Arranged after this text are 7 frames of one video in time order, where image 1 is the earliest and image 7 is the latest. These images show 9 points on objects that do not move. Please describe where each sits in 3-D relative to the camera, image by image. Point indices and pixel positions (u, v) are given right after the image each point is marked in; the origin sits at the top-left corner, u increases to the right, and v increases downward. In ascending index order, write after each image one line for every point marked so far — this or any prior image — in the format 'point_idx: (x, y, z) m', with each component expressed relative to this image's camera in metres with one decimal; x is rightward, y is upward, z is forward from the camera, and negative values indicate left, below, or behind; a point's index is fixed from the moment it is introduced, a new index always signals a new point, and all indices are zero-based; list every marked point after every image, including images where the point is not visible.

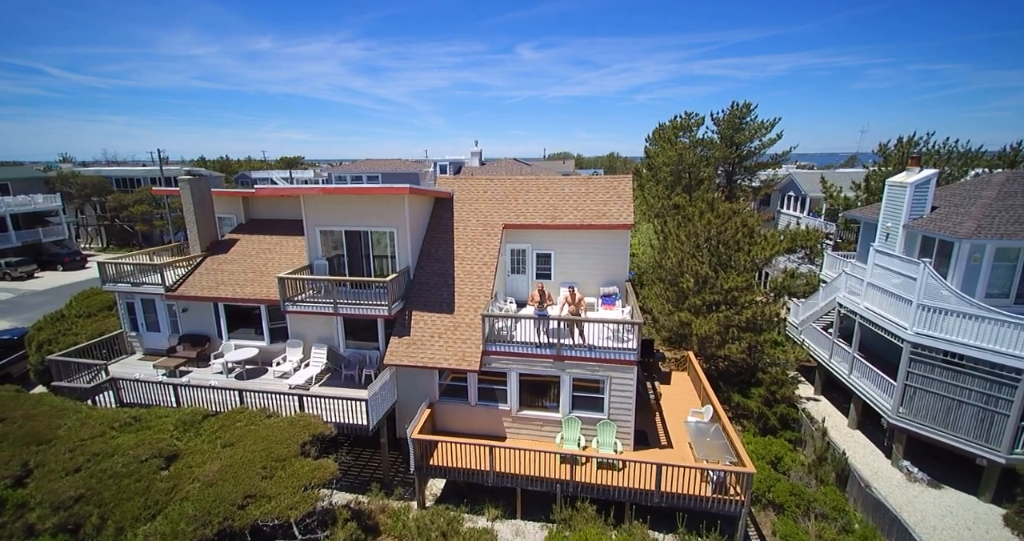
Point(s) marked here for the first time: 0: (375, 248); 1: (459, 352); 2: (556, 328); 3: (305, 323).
0: (-4.4, +0.7, +14.5) m
1: (-1.5, -2.3, +12.7) m
2: (+1.2, -1.6, +12.3) m
3: (-6.8, -1.7, +14.8) m
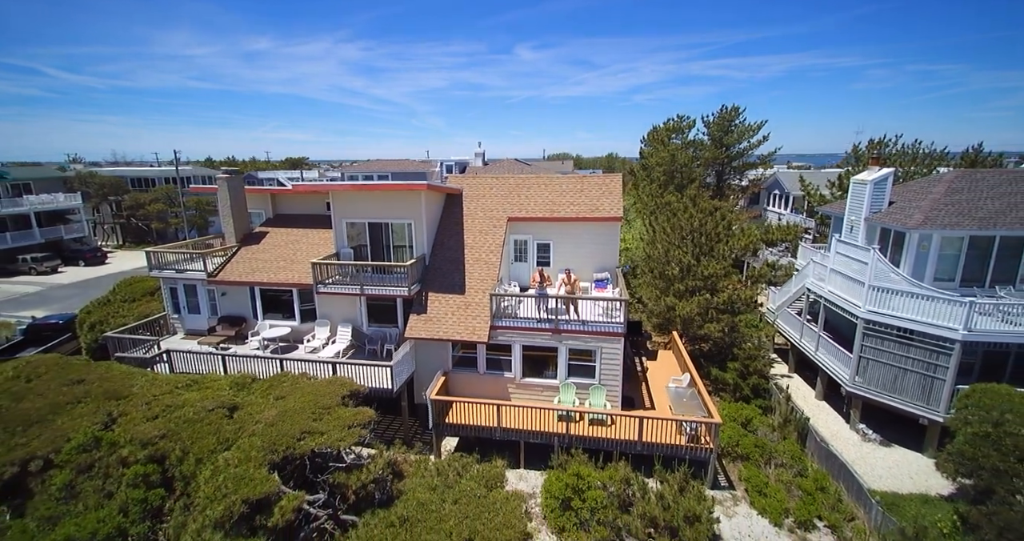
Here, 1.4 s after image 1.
0: (-4.3, +1.2, +16.4) m
1: (-1.4, -1.8, +14.6) m
2: (+1.4, -1.1, +14.2) m
3: (-6.7, -1.3, +16.7) m
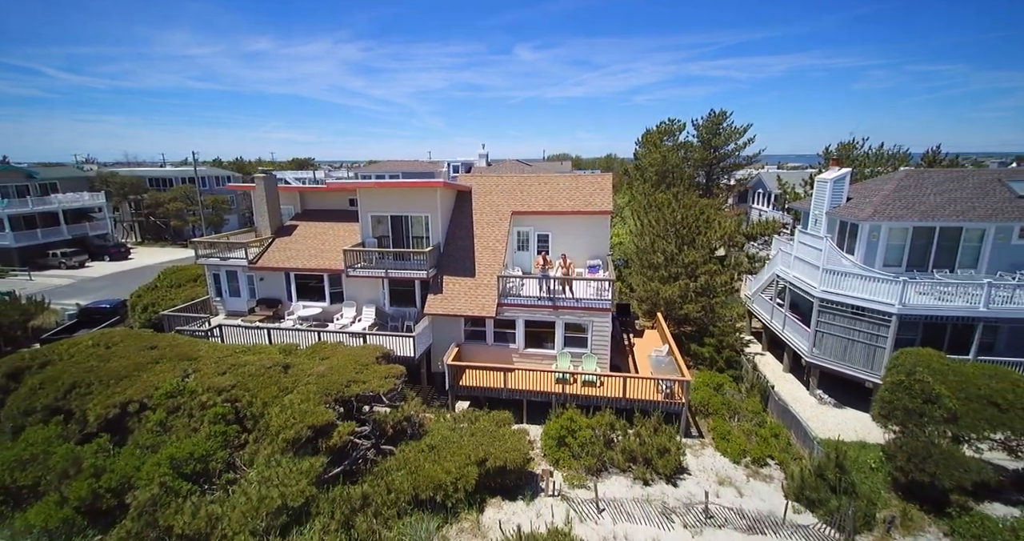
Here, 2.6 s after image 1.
0: (-4.2, +1.8, +18.8) m
1: (-1.2, -1.3, +17.0) m
2: (+1.5, -0.6, +16.5) m
3: (-6.6, -0.7, +19.1) m
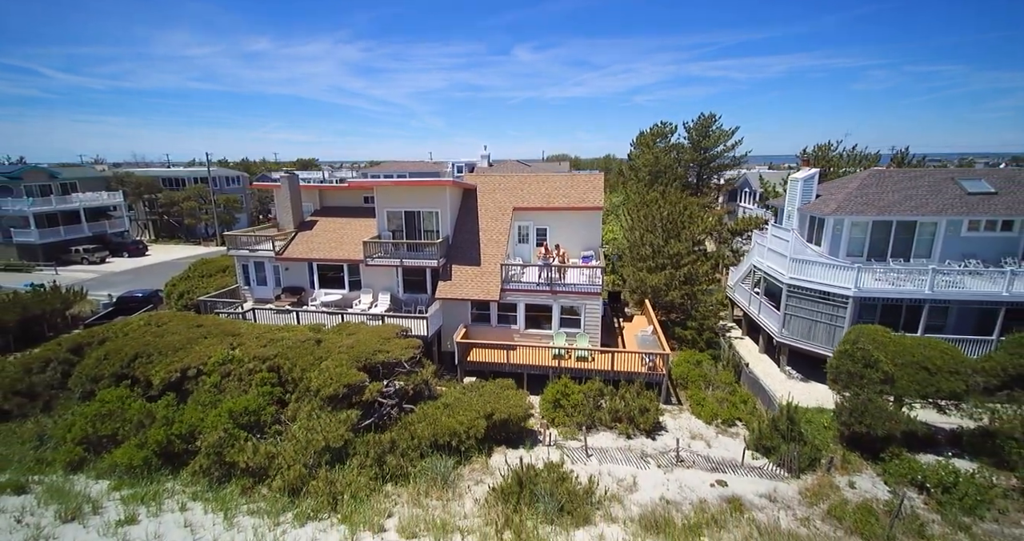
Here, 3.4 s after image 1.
0: (-4.1, +2.2, +20.9) m
1: (-1.1, -0.8, +19.1) m
2: (+1.6, -0.1, +18.6) m
3: (-6.5, -0.3, +21.2) m
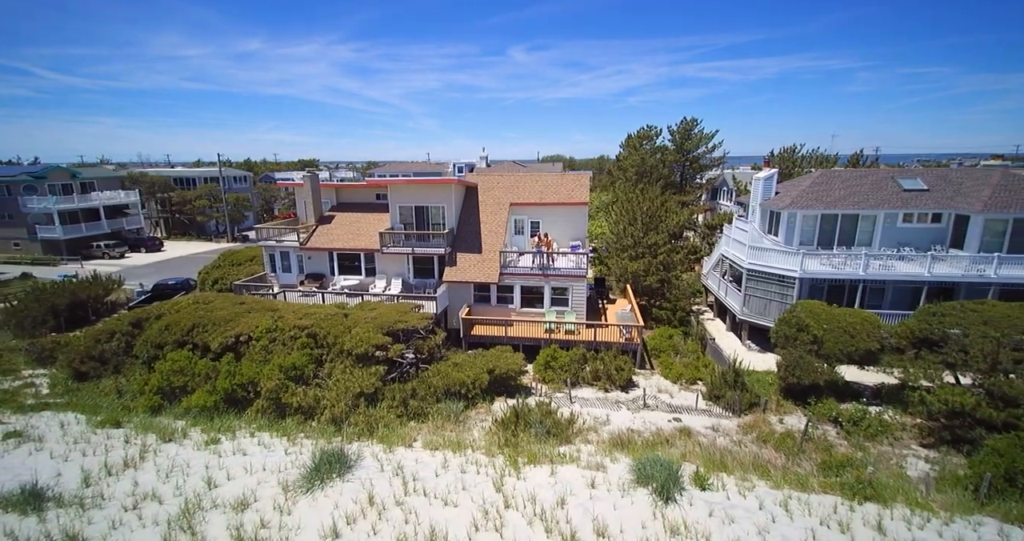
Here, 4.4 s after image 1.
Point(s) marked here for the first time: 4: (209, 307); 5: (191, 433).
0: (-4.3, +2.9, +23.8) m
1: (-1.3, -0.1, +22.0) m
2: (+1.5, +0.5, +21.6) m
3: (-6.7, +0.4, +24.1) m
4: (-13.3, -1.6, +19.5) m
5: (-9.5, -4.8, +13.2) m
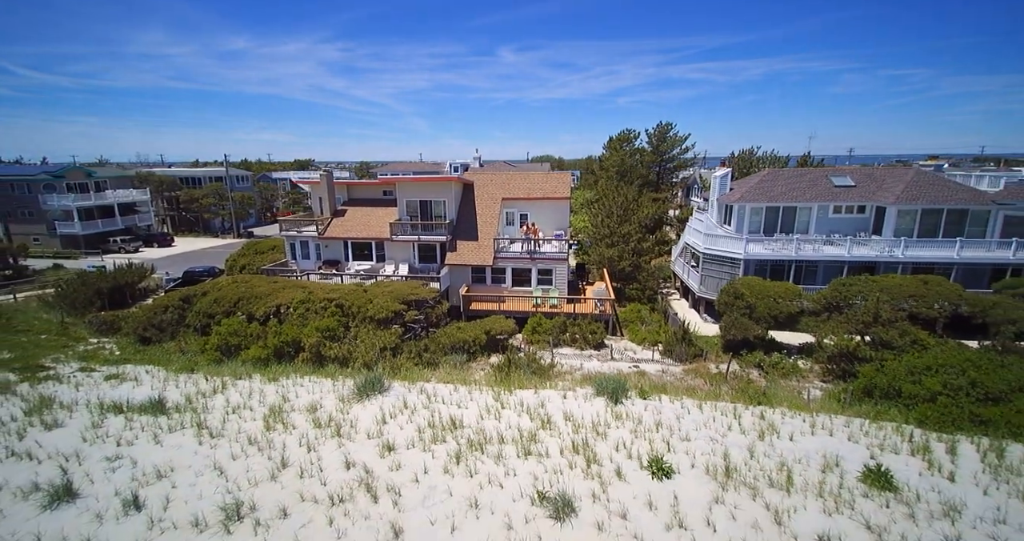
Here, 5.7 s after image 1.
0: (-4.8, +3.8, +27.5) m
1: (-1.7, +0.8, +25.8) m
2: (+1.0, +1.5, +25.4) m
3: (-7.2, +1.3, +27.7) m
4: (-13.7, -0.8, +23.0) m
5: (-9.7, -3.9, +16.8) m
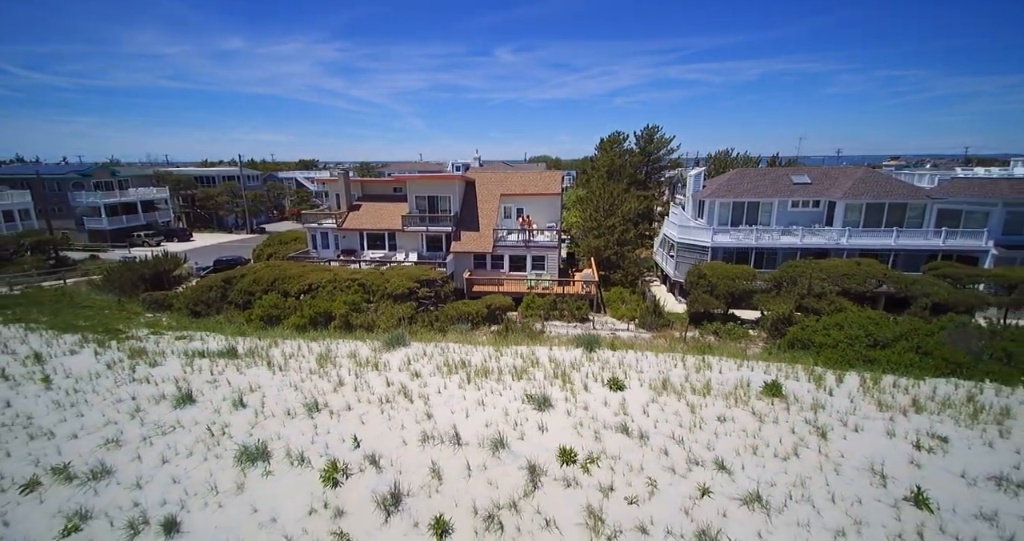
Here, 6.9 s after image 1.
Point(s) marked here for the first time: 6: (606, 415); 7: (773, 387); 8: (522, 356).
0: (-5.0, +4.6, +31.1) m
1: (-1.9, +1.6, +29.4) m
2: (+0.8, +2.3, +29.0) m
3: (-7.4, +2.1, +31.3) m
4: (-13.8, +0.1, +26.6) m
5: (-9.9, -3.1, +20.4) m
6: (+2.4, -3.8, +11.6) m
7: (+7.7, -3.4, +13.1) m
8: (+0.4, -3.1, +16.3) m
